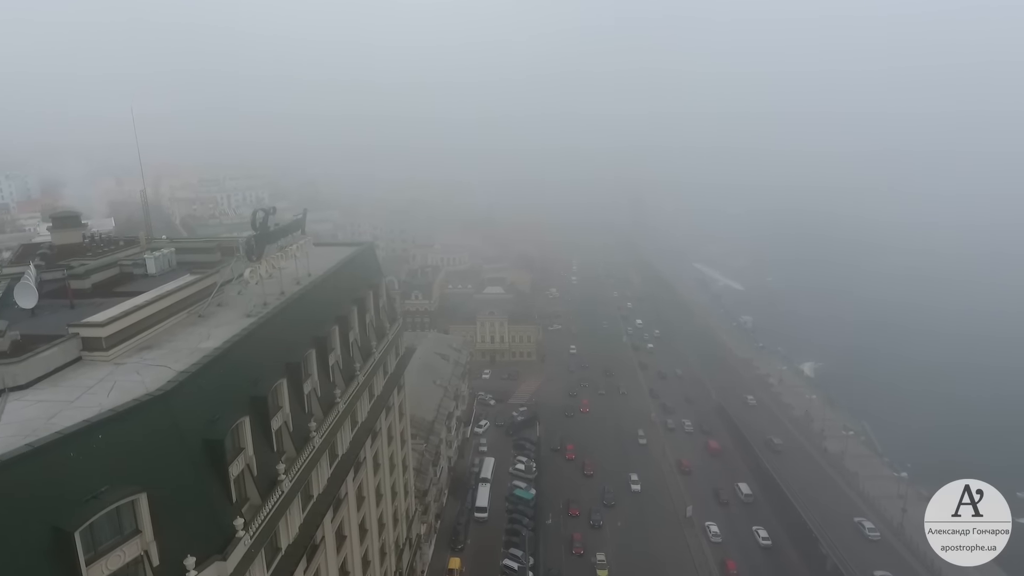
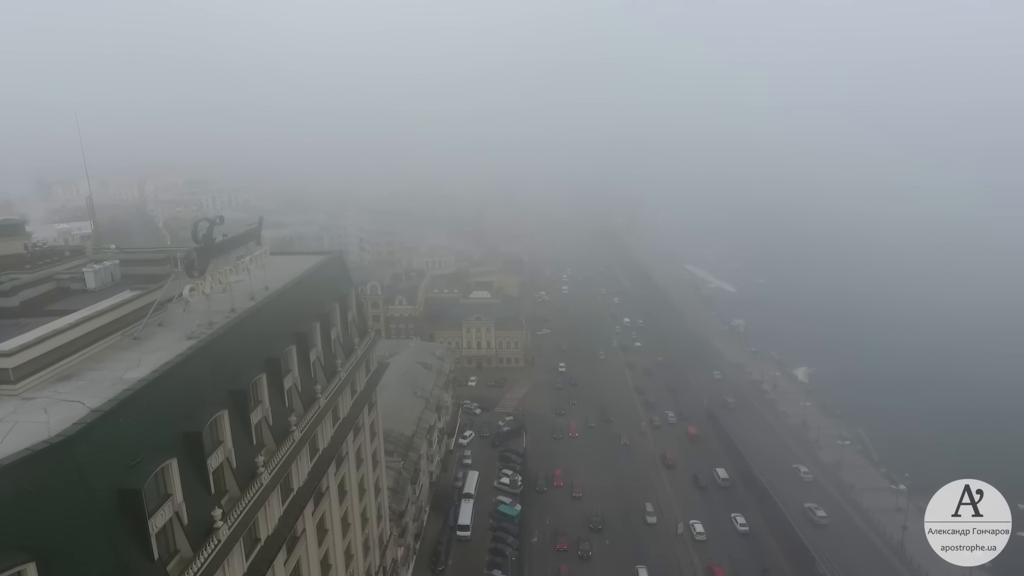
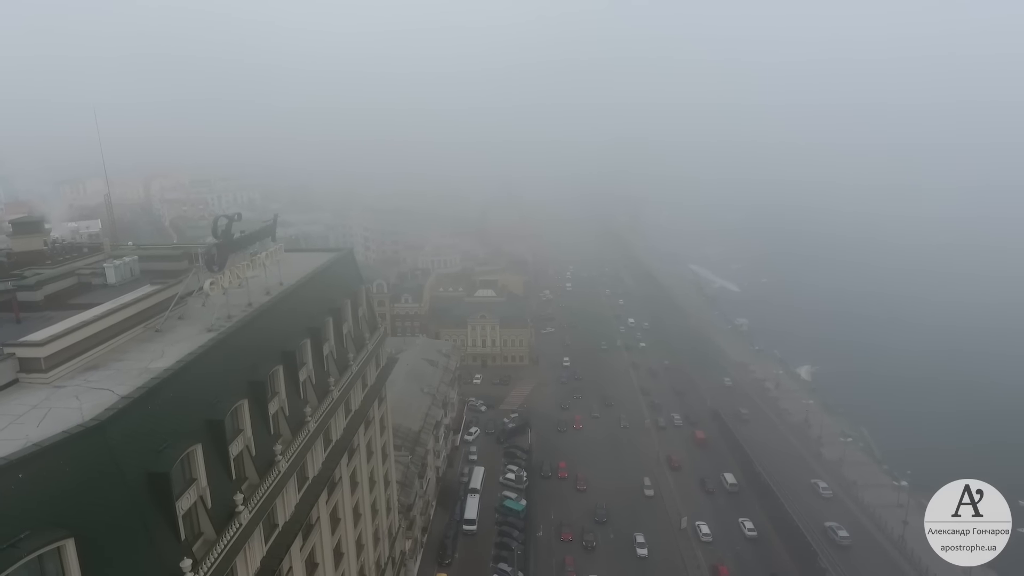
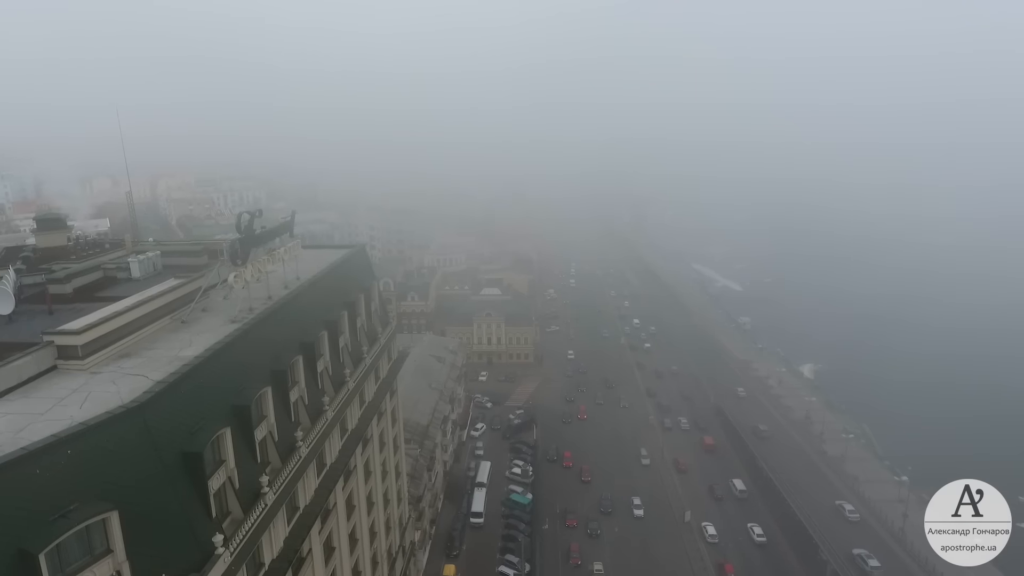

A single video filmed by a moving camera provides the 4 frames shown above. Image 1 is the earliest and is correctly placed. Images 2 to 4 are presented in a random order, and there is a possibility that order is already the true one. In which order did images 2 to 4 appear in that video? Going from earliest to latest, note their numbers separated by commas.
4, 3, 2
